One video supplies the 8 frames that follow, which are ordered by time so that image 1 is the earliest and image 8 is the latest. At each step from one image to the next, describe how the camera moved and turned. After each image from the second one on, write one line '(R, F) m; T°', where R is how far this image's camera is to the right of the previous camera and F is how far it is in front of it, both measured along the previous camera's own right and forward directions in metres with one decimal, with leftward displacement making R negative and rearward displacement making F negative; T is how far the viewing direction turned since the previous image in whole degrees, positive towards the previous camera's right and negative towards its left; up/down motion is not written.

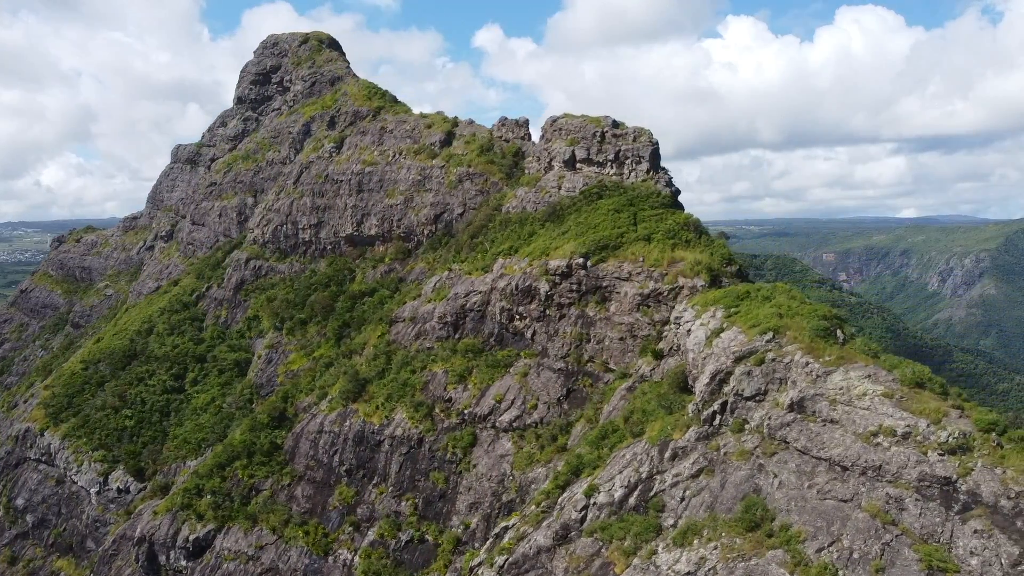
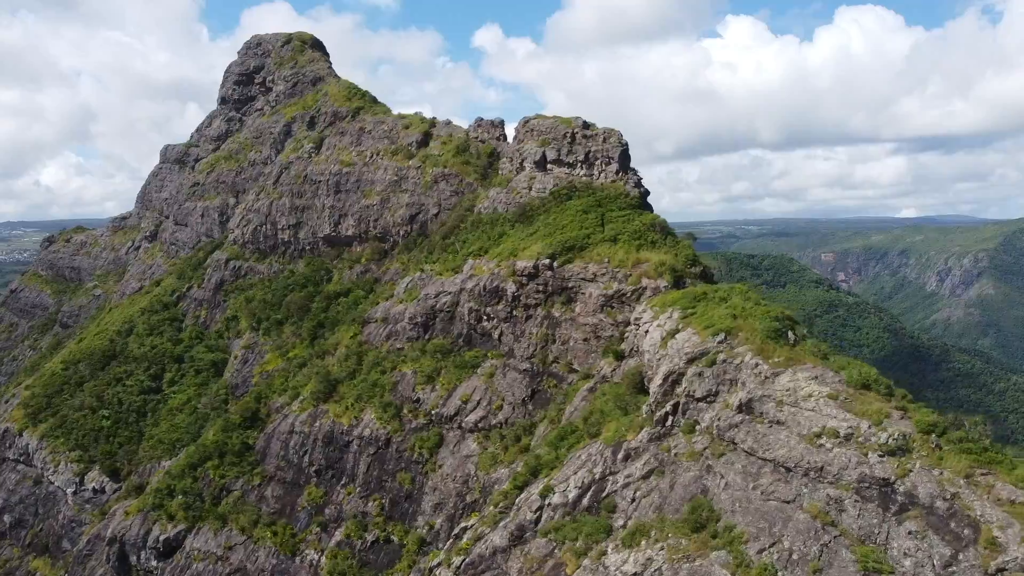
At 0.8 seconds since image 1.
(+1.7, -0.1) m; 0°
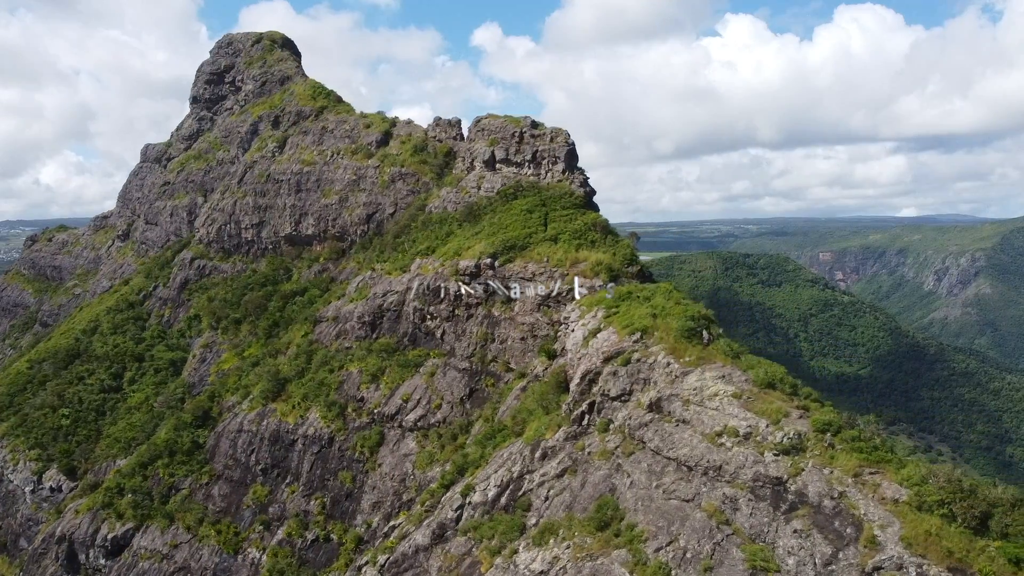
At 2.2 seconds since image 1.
(+3.0, -0.1) m; 0°
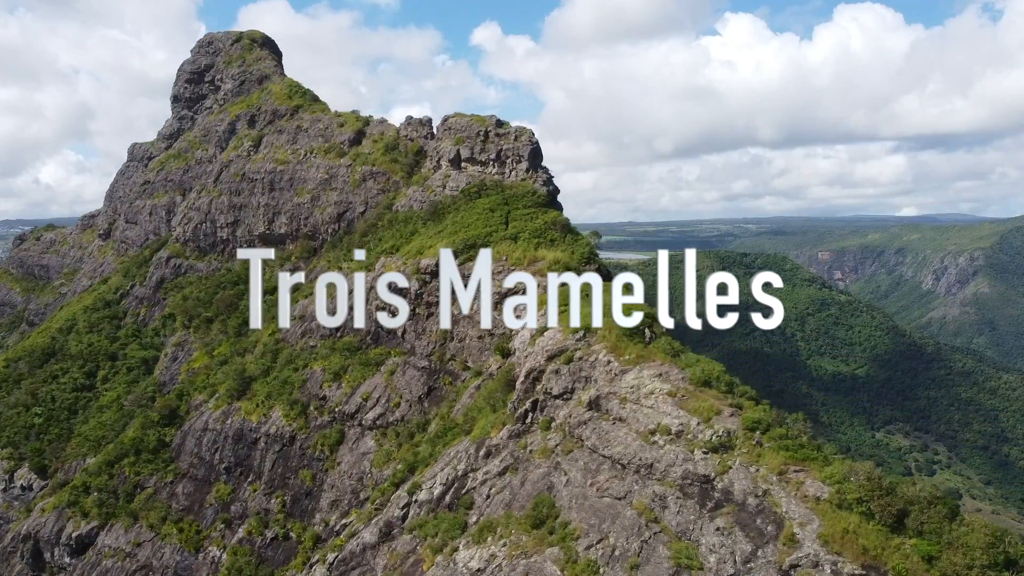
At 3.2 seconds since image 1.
(+2.0, 0.0) m; 0°
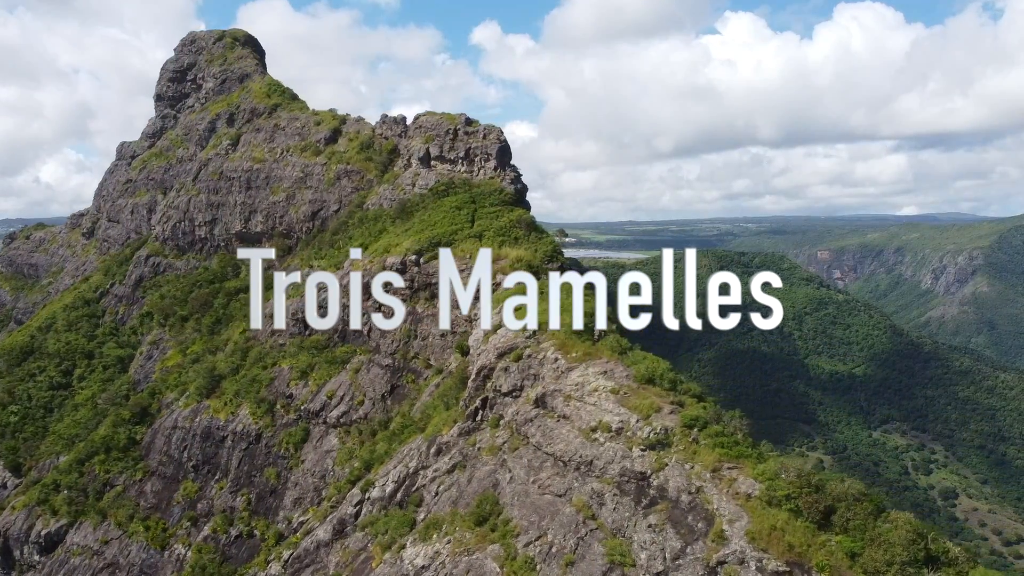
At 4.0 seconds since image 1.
(+1.8, 0.0) m; 0°
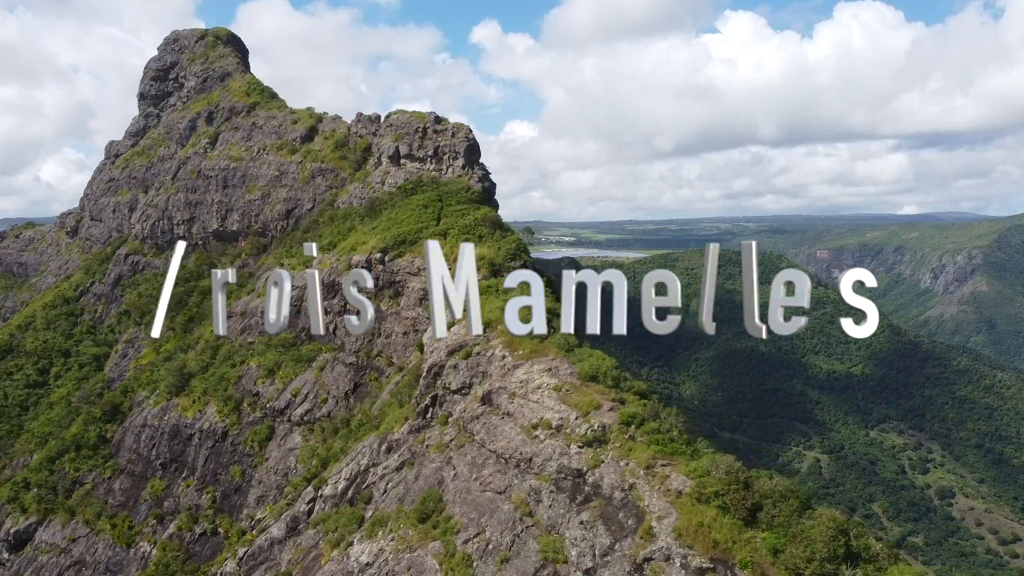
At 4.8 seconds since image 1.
(+1.8, 0.0) m; 0°
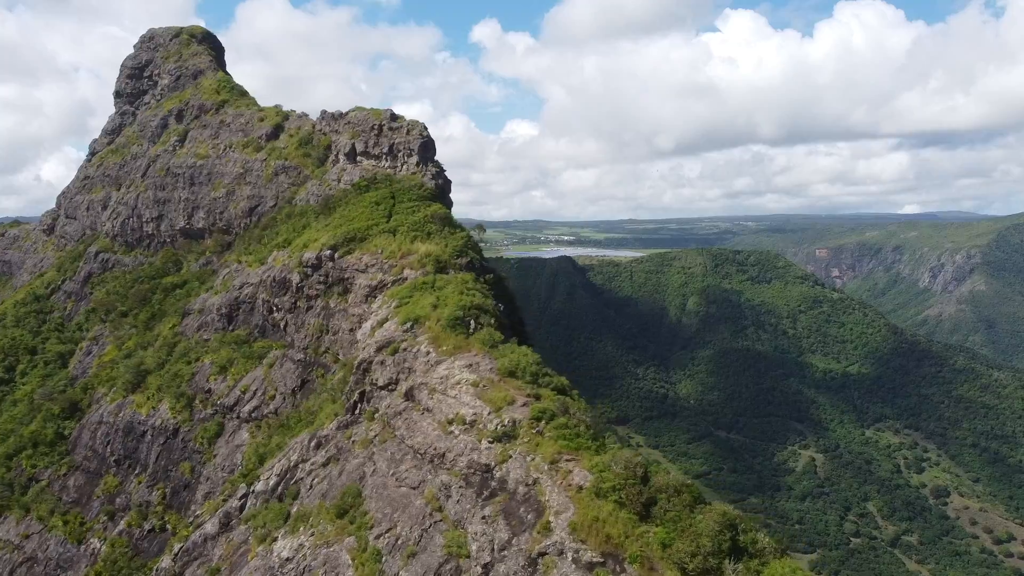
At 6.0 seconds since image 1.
(+2.6, 0.0) m; 0°
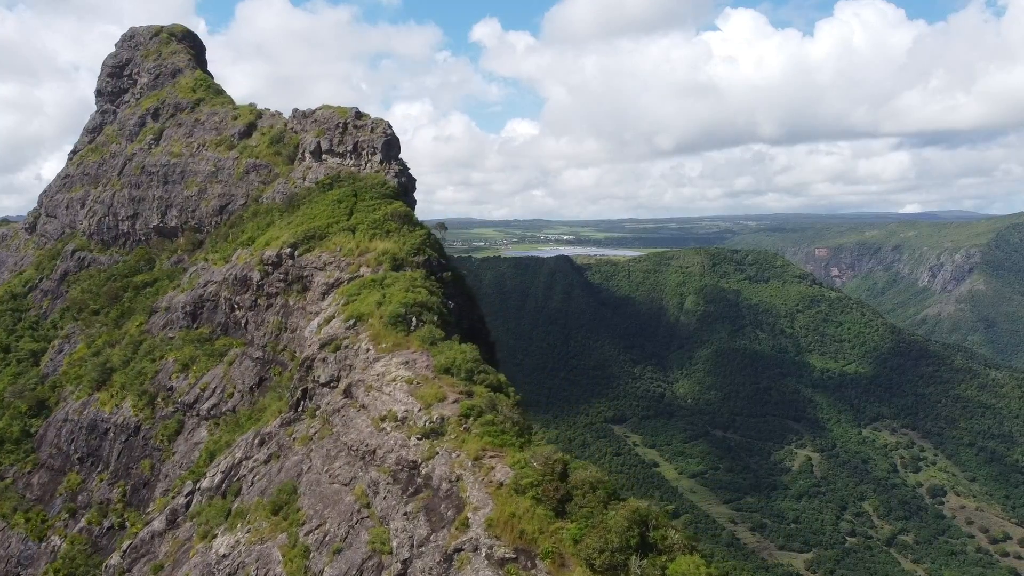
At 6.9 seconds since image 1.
(+2.1, 0.0) m; 0°
